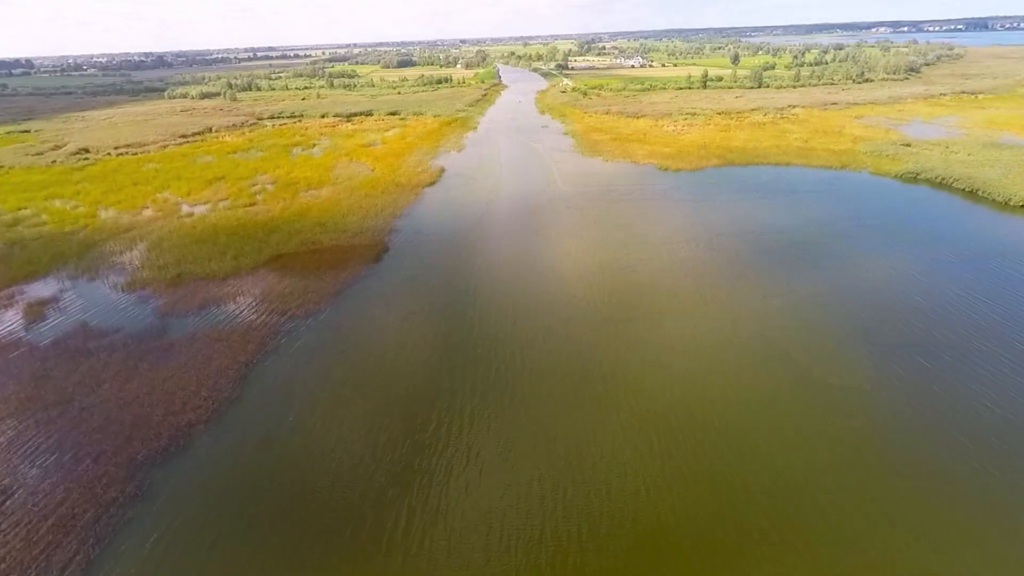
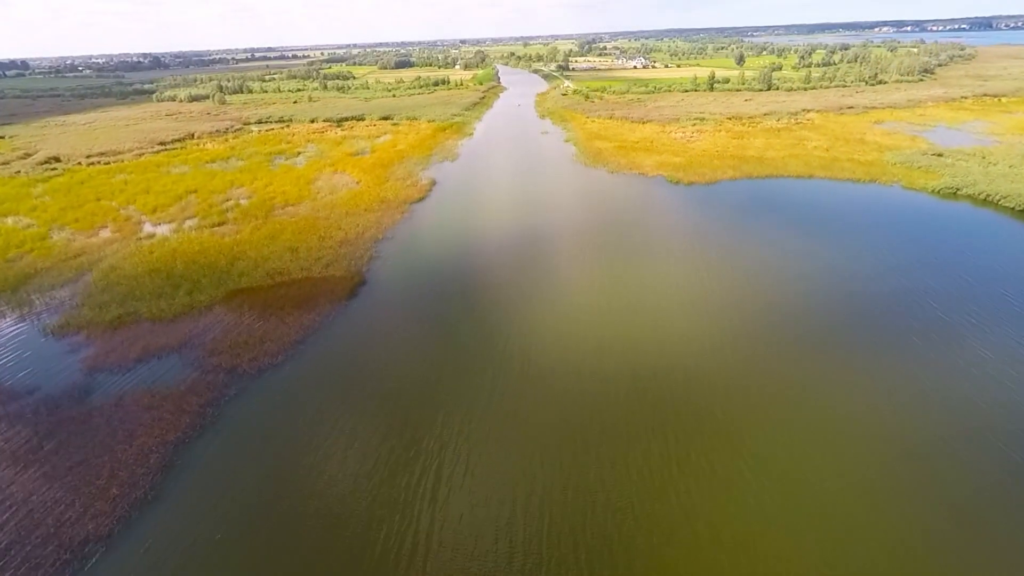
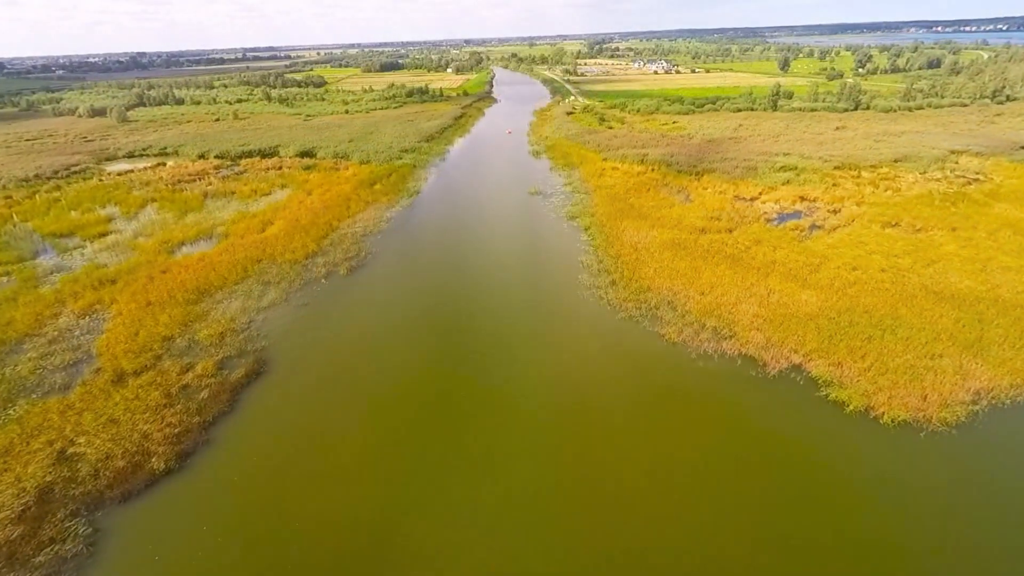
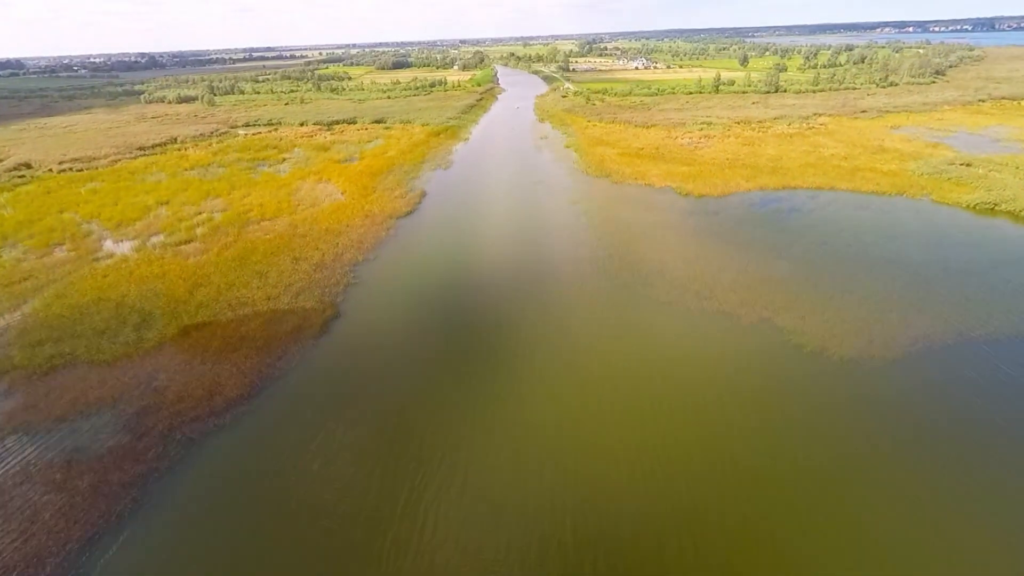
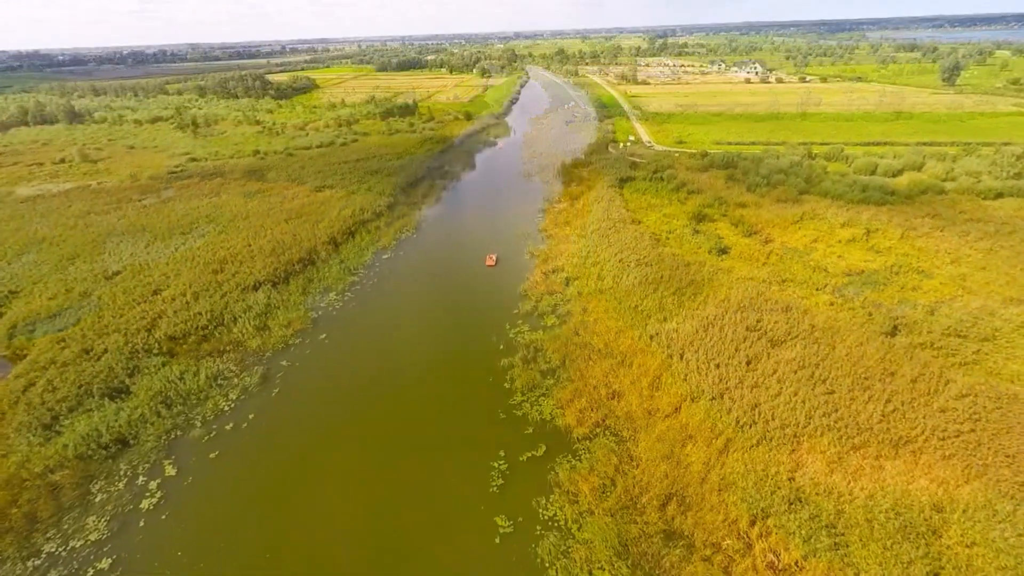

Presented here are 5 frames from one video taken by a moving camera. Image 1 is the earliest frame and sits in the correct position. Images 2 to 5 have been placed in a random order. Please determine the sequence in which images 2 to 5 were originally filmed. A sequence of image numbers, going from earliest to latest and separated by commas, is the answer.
2, 4, 3, 5
